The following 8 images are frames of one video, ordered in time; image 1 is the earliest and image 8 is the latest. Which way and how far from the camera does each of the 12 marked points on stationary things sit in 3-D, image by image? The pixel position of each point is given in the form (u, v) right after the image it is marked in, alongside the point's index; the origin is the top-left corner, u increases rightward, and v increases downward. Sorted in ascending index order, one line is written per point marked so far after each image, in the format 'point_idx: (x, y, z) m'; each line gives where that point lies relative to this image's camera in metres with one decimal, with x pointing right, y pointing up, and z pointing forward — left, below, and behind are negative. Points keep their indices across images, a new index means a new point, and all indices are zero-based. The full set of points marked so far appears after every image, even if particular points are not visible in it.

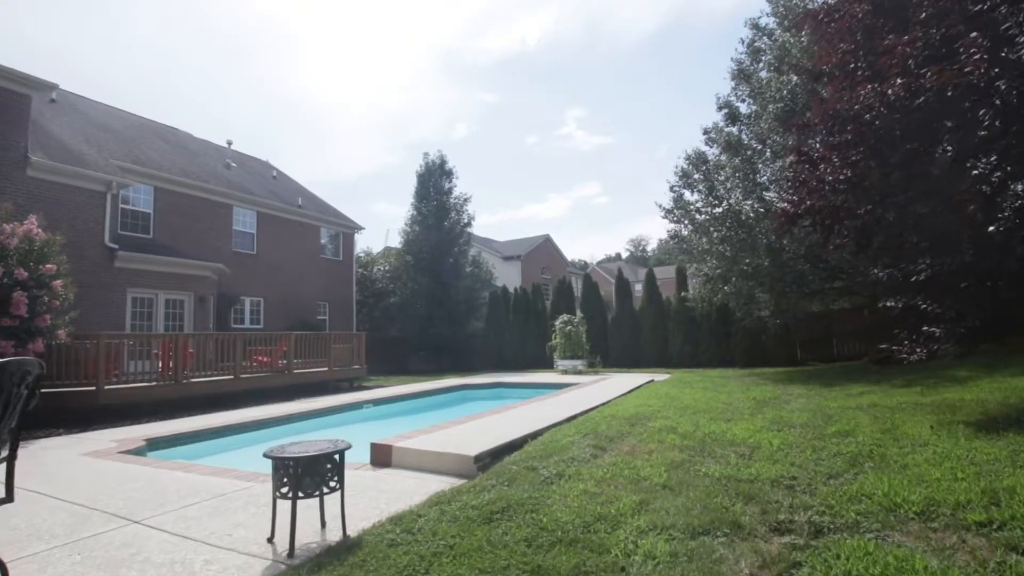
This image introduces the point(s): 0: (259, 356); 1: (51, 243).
0: (-5.6, -1.5, +11.8) m
1: (-6.7, +0.6, +7.8) m
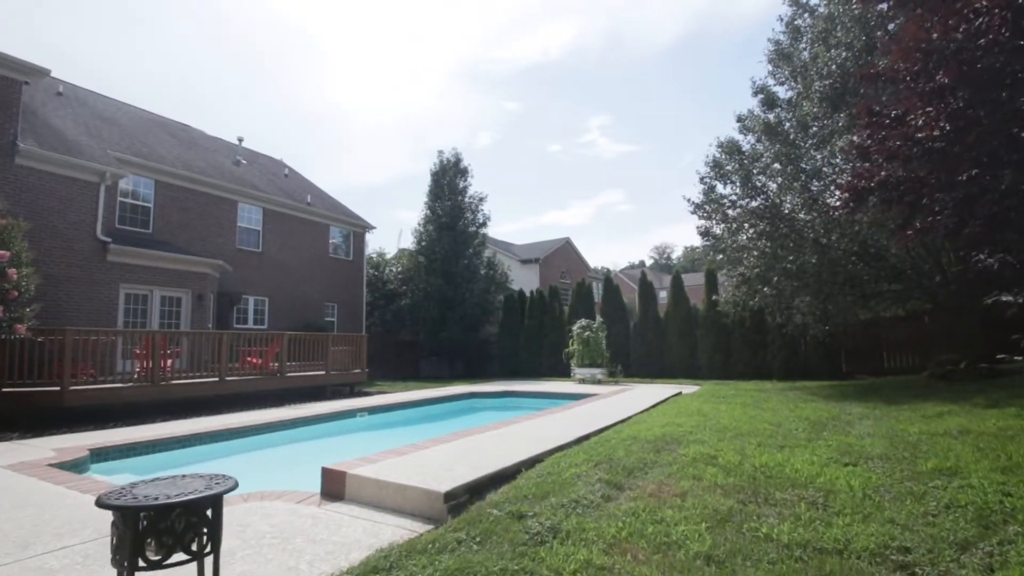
0: (-5.4, -1.4, +10.9) m
1: (-6.6, +0.8, +7.0) m
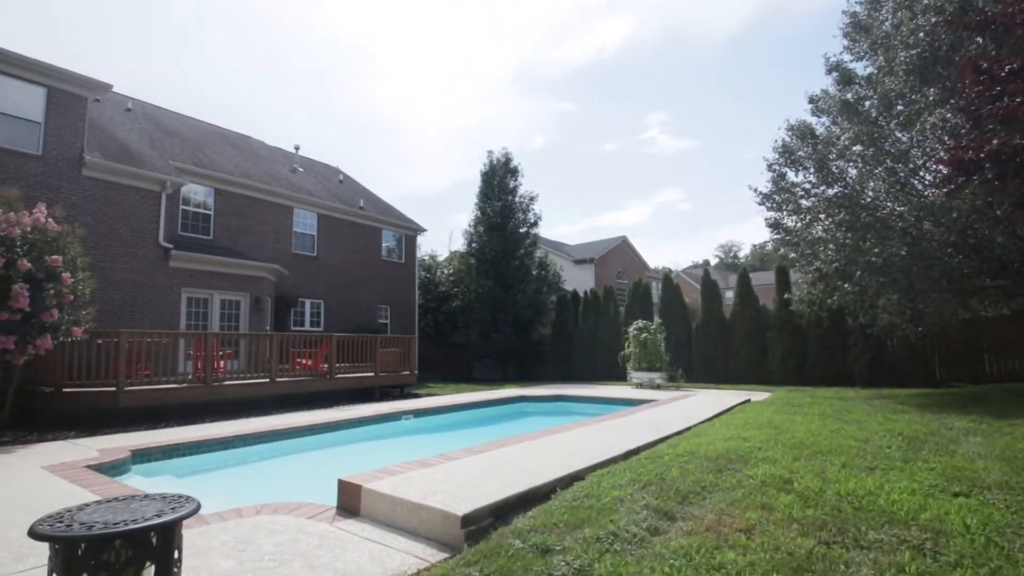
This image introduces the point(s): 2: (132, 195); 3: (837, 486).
0: (-4.4, -1.5, +10.9) m
1: (-6.1, +0.7, +7.2) m
2: (-8.1, +2.0, +11.3) m
3: (+2.4, -1.4, +3.8) m
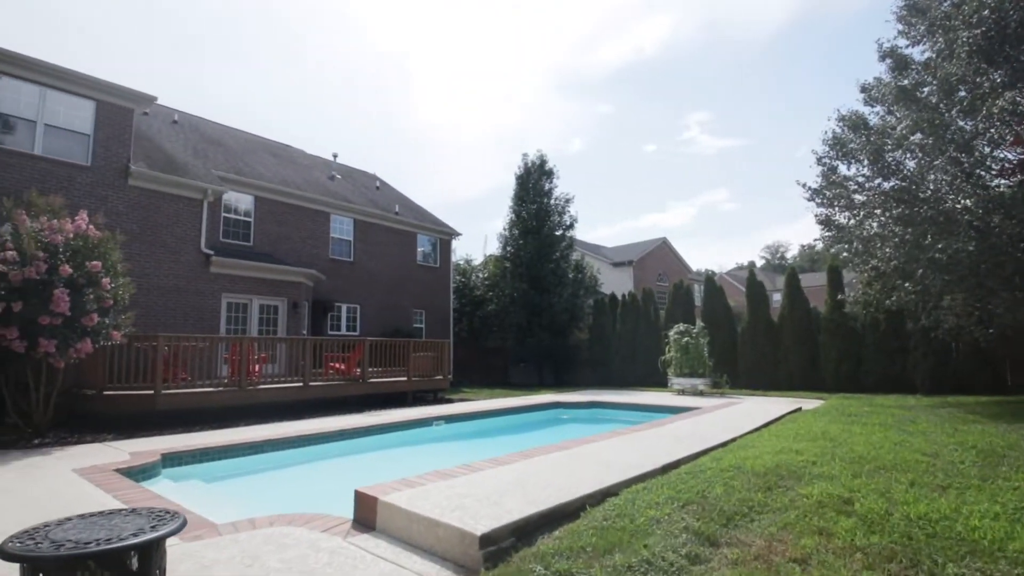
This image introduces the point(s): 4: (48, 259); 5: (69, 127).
0: (-3.7, -1.6, +10.9) m
1: (-5.7, +0.7, +7.4) m
2: (-7.4, +1.9, +11.6) m
3: (+2.5, -1.4, +3.4) m
4: (-5.9, +0.4, +6.7) m
5: (-8.4, +3.1, +10.0) m
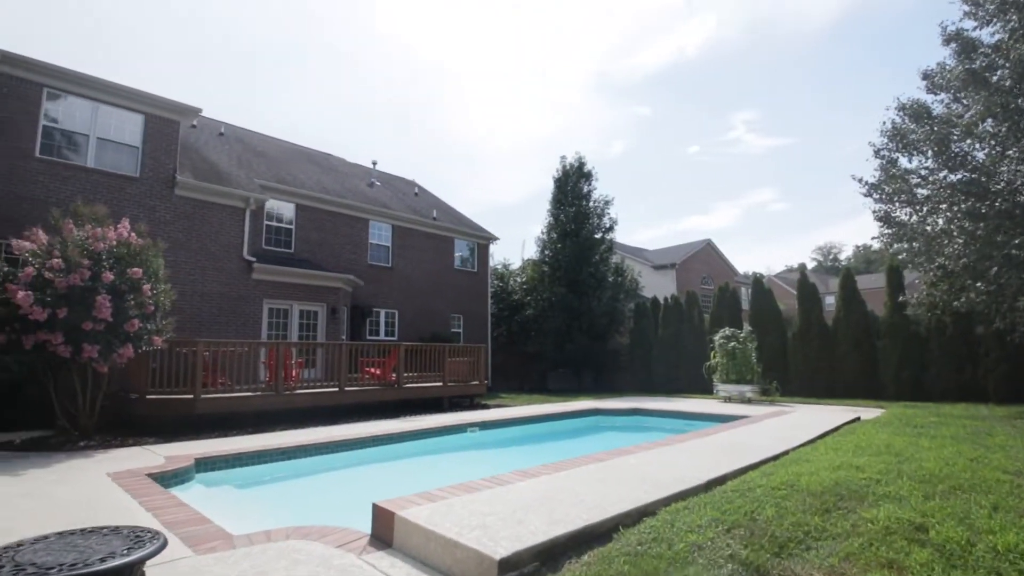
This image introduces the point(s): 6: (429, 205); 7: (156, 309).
0: (-3.0, -1.7, +10.9) m
1: (-5.2, +0.6, +7.5) m
2: (-6.7, +1.7, +11.9) m
3: (+2.7, -1.4, +2.9) m
4: (-5.5, +0.3, +6.9) m
5: (-7.8, +2.9, +10.4) m
6: (-3.2, +3.1, +19.8) m
7: (-5.1, -0.3, +7.5) m
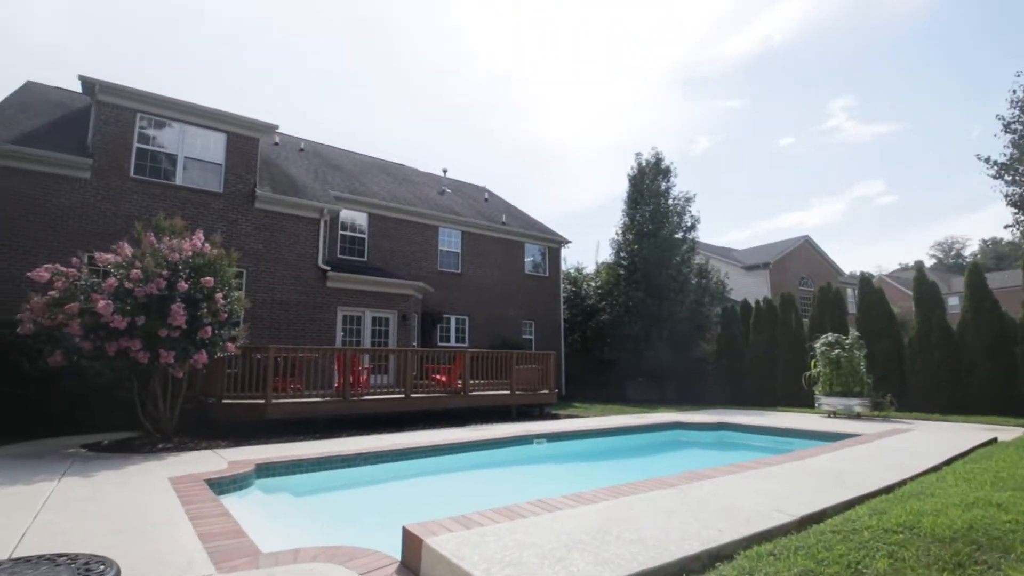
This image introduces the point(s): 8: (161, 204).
0: (-1.6, -1.8, +10.8) m
1: (-4.3, +0.5, +7.8) m
2: (-5.1, +1.5, +12.4) m
3: (+2.8, -1.3, +2.0) m
4: (-4.7, +0.2, +7.2) m
5: (-6.5, +2.7, +11.1) m
6: (-0.5, +2.9, +19.6) m
7: (-4.2, -0.4, +7.8) m
8: (-7.0, +1.7, +10.4) m
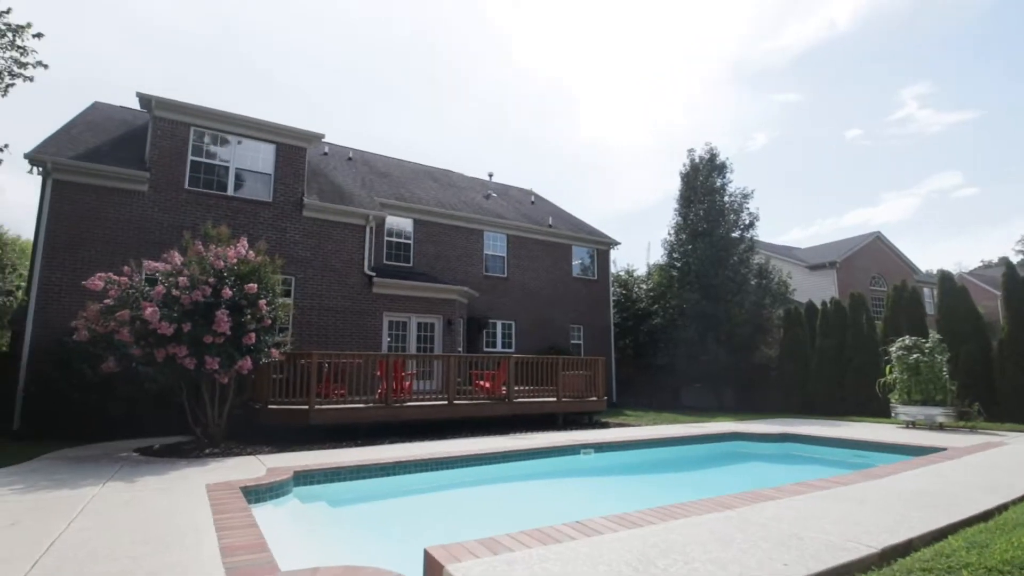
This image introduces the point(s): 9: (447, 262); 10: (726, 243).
0: (-0.6, -1.9, +10.6) m
1: (-3.7, +0.4, +7.9) m
2: (-4.1, +1.4, +12.5) m
3: (+2.8, -1.3, +1.4) m
4: (-4.2, +0.1, +7.4) m
5: (-5.6, +2.6, +11.4) m
6: (+1.2, +2.7, +19.3) m
7: (-3.6, -0.5, +7.8) m
8: (-6.1, +1.5, +10.8) m
9: (-1.9, +0.8, +15.6) m
10: (+7.5, +1.6, +18.5) m
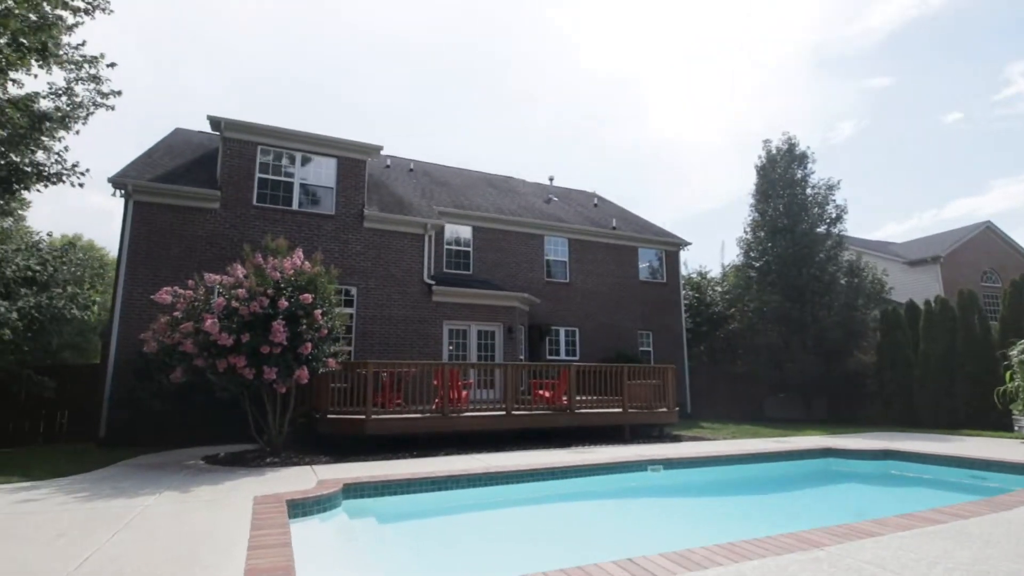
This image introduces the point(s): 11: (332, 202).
0: (+0.5, -2.0, +10.1) m
1: (-2.9, +0.2, +7.9) m
2: (-2.7, +1.2, +12.6) m
3: (+2.8, -1.2, +0.6) m
4: (-3.4, -0.1, +7.5) m
5: (-4.3, +2.3, +11.7) m
6: (+3.4, +2.6, +18.6) m
7: (-2.8, -0.7, +7.9) m
8: (-5.0, +1.3, +11.1) m
9: (-0.1, +0.6, +15.3) m
10: (+9.6, +1.6, +17.0) m
11: (-4.1, +1.9, +11.7) m
